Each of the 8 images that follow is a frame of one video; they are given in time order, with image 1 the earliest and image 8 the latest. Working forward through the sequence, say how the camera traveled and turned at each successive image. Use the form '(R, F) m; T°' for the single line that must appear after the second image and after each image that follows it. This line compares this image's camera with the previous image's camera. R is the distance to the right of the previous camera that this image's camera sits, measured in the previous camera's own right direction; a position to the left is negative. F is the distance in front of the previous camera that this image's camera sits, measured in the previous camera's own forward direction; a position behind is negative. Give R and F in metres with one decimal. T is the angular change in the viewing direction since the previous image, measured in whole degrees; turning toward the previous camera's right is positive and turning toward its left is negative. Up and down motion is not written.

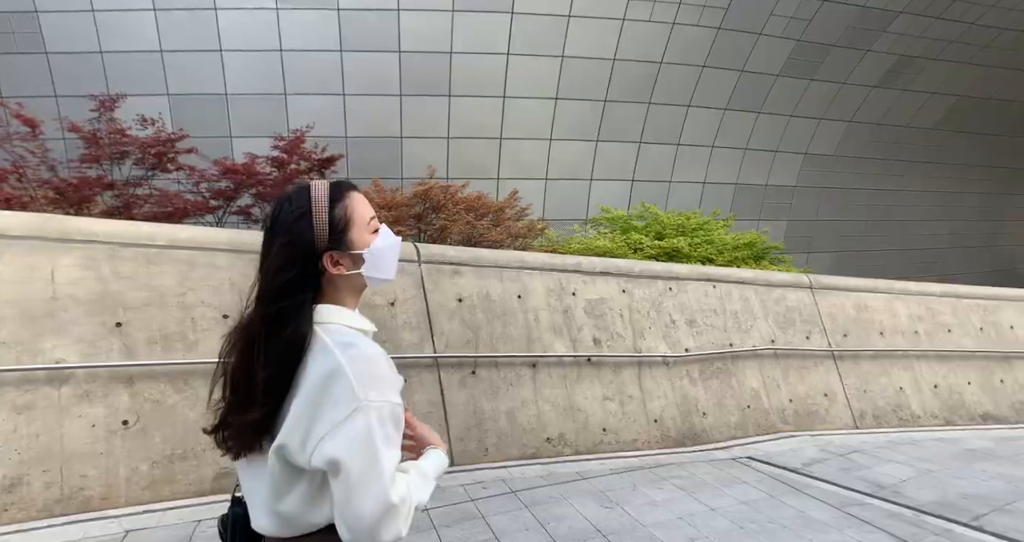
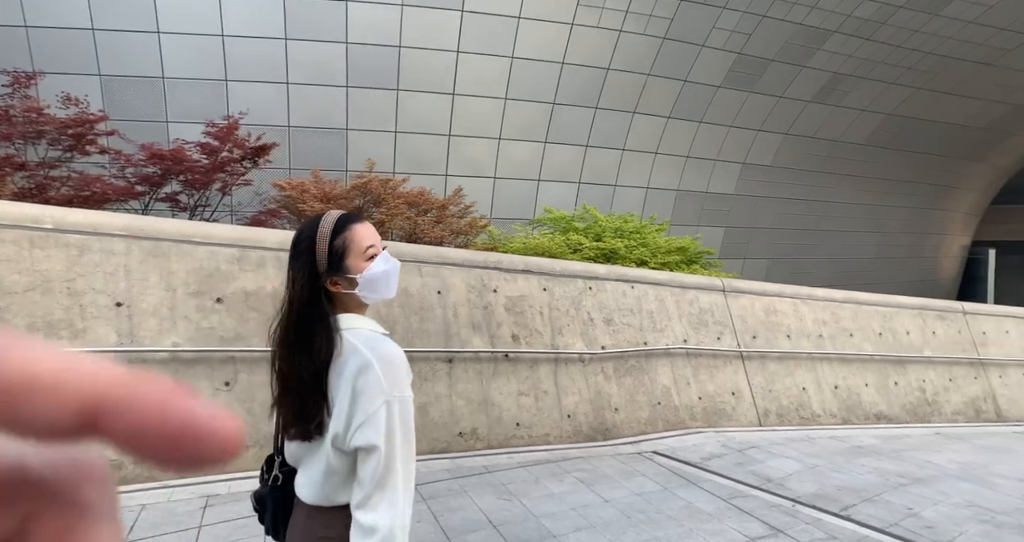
(+0.4, -0.1) m; +4°
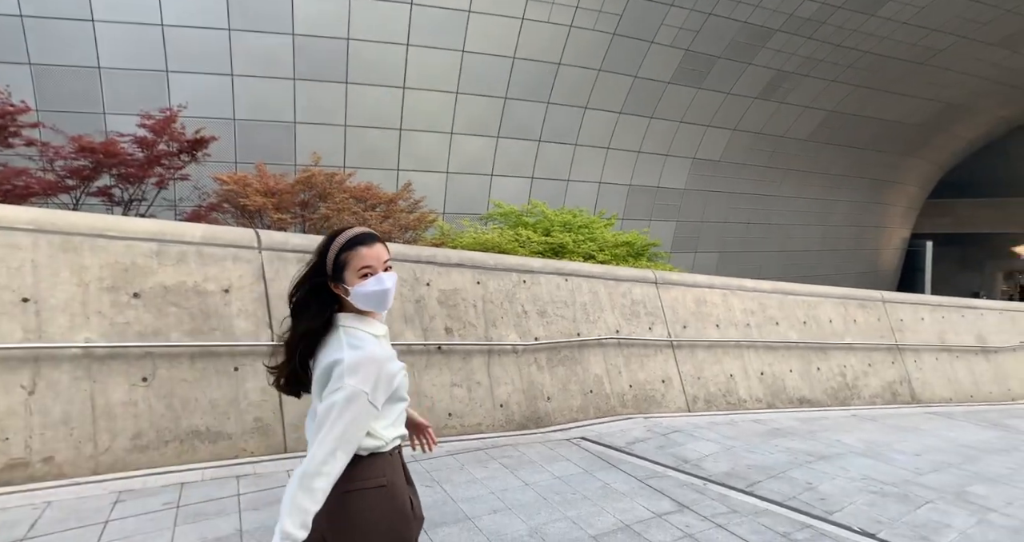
(+0.3, -0.1) m; +4°
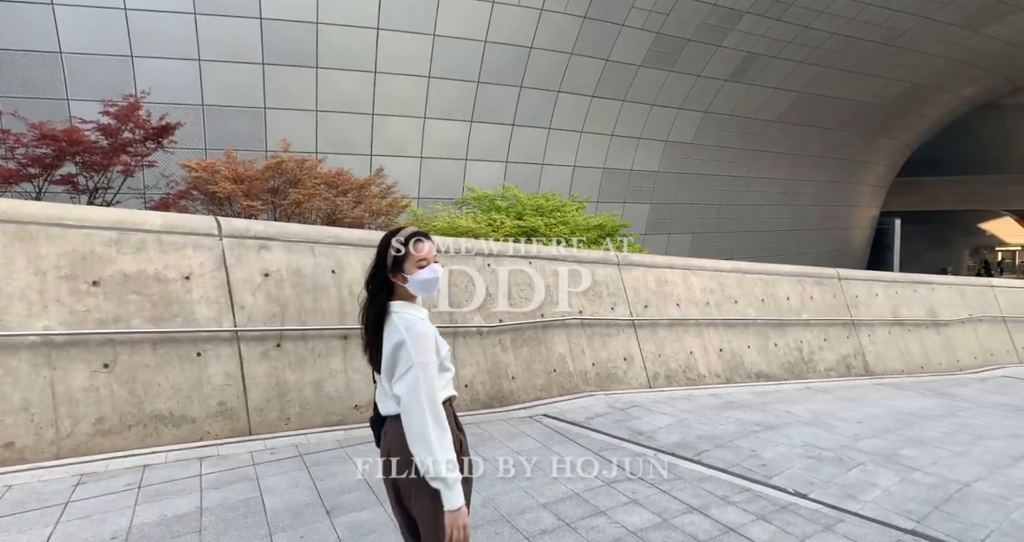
(+0.2, -0.1) m; +2°
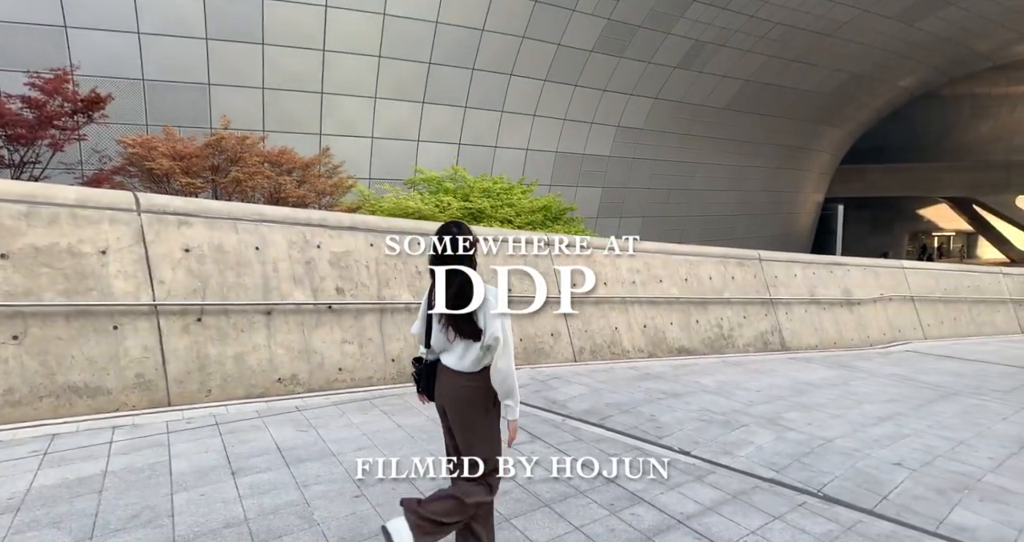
(+0.4, -0.2) m; +4°
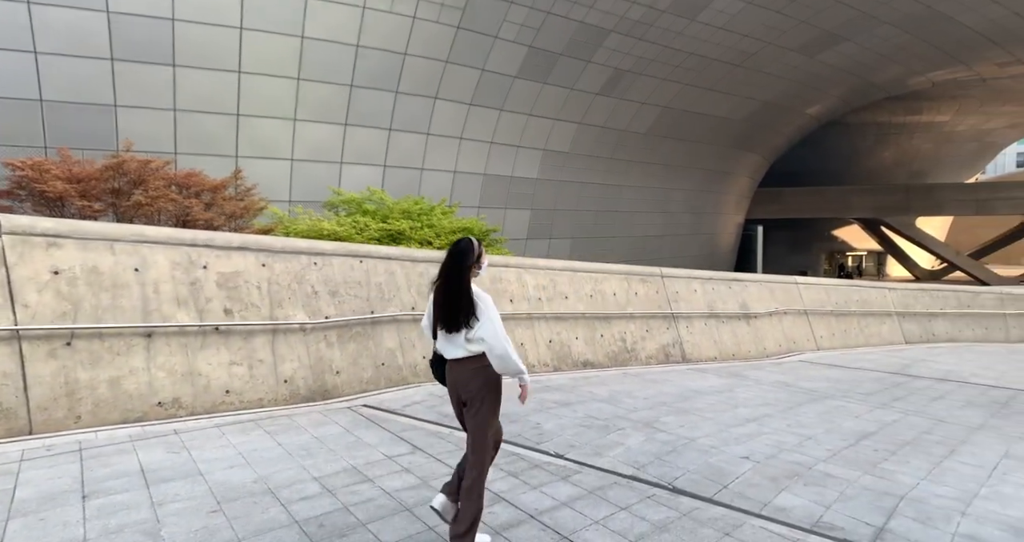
(+0.5, -0.2) m; +6°
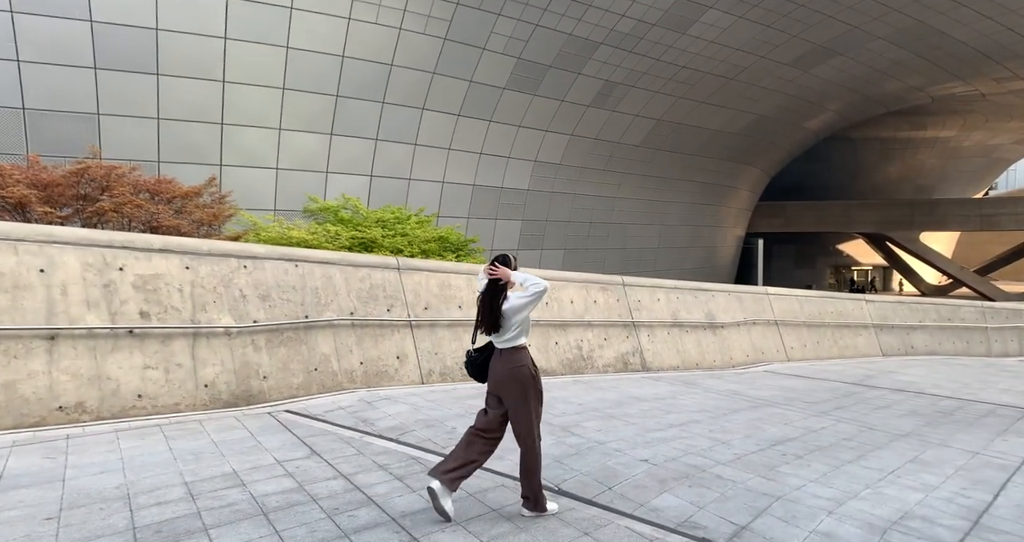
(+0.9, +0.1) m; -1°
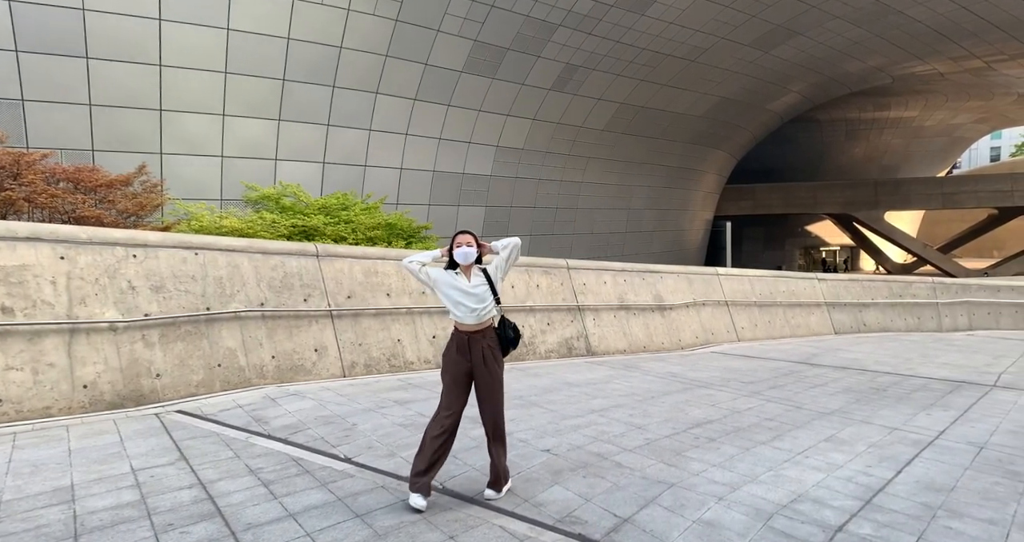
(+0.7, +0.4) m; +2°
